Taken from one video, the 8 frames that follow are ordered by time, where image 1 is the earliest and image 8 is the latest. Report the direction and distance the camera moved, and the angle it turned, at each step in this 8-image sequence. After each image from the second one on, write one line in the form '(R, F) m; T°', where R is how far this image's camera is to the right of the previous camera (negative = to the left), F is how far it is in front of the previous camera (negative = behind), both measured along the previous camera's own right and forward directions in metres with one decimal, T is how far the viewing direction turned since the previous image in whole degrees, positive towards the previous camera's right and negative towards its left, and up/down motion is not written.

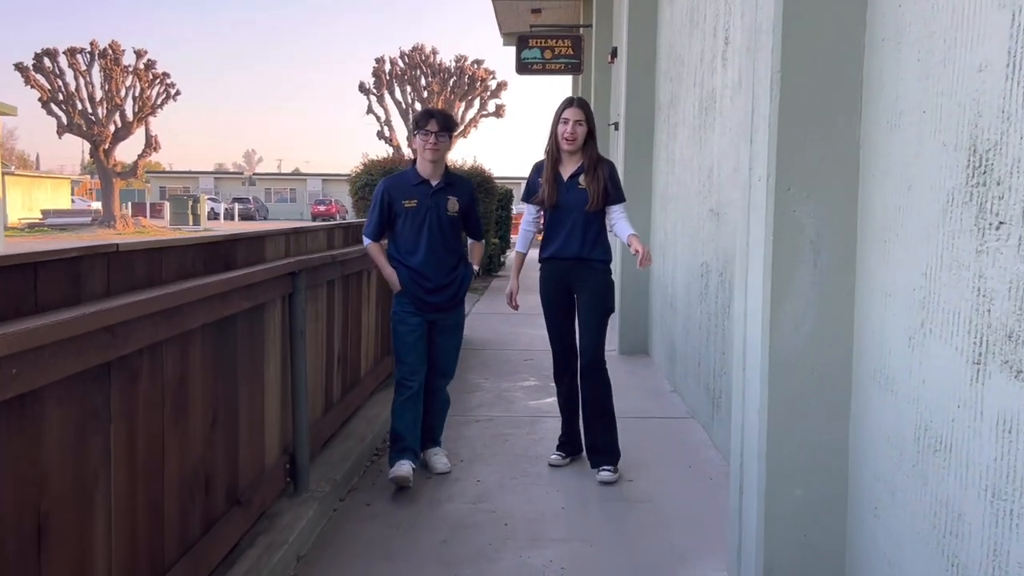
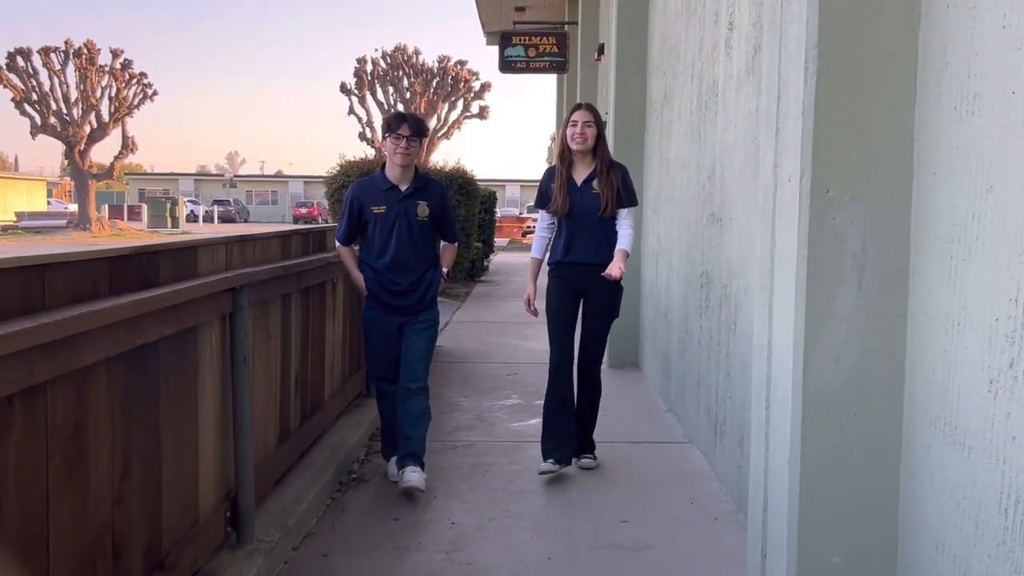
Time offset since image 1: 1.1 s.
(0.0, +0.5) m; +1°
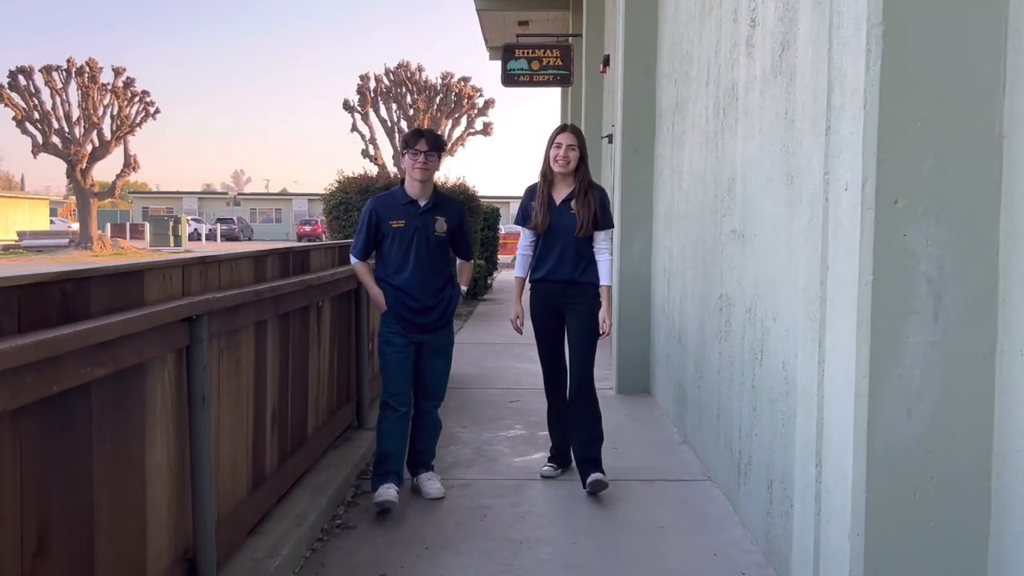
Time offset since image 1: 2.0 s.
(0.0, +0.4) m; 0°
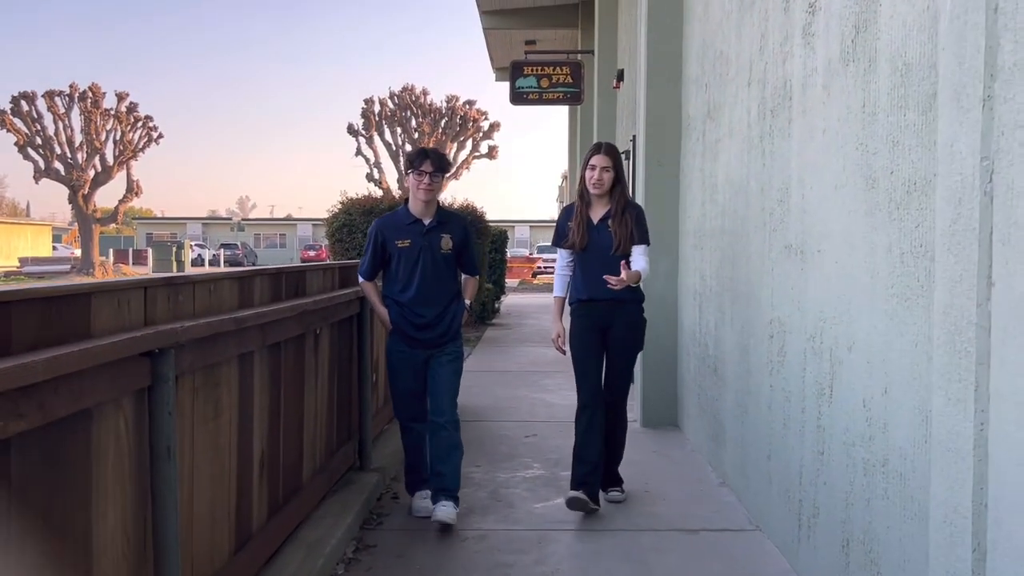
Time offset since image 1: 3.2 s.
(-0.1, +0.5) m; 0°
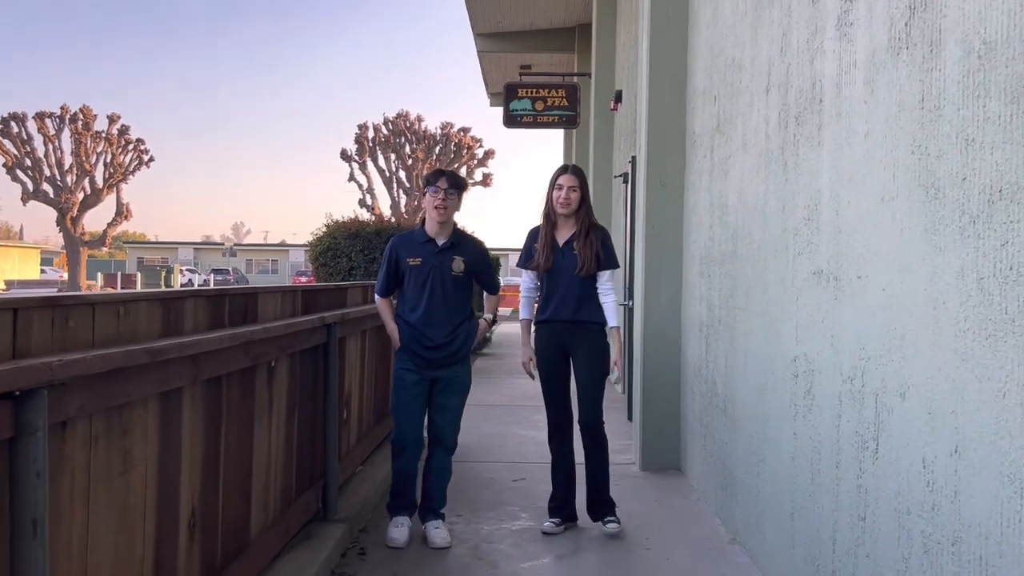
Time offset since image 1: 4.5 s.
(0.0, +0.5) m; 0°
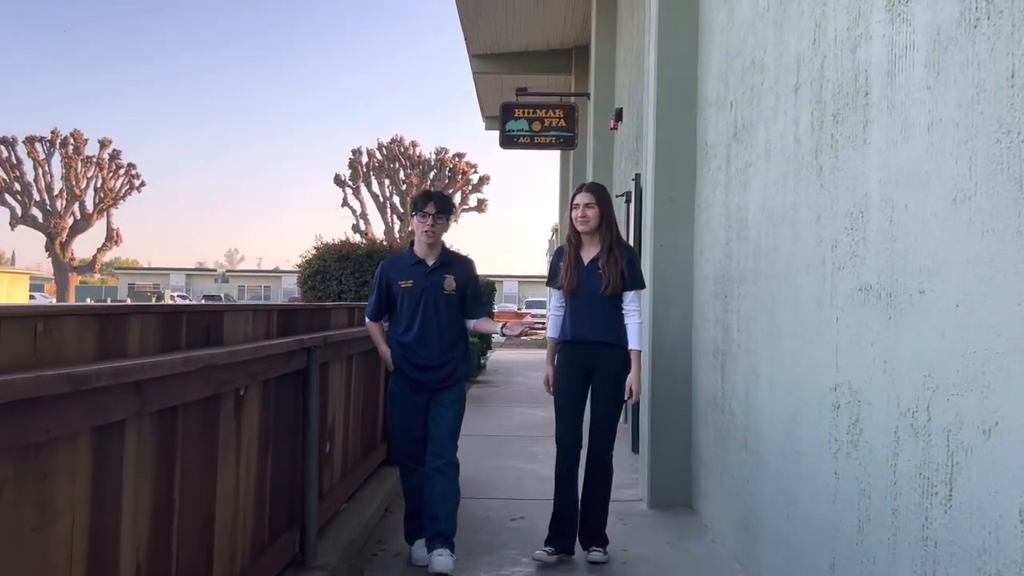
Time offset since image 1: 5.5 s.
(0.0, +0.4) m; 0°
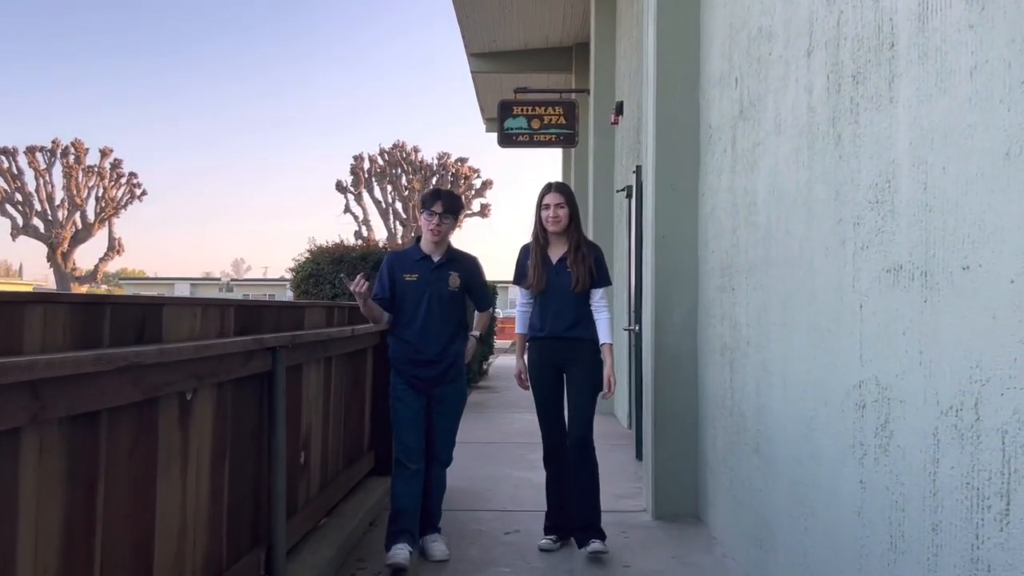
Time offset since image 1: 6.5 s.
(+0.1, +0.3) m; 0°
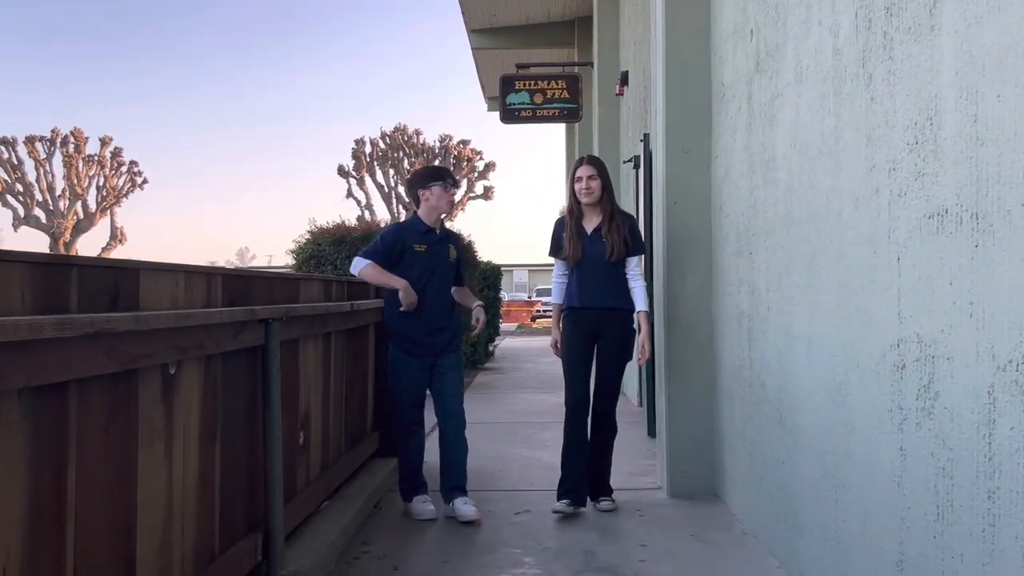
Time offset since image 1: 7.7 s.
(0.0, +0.2) m; 0°
